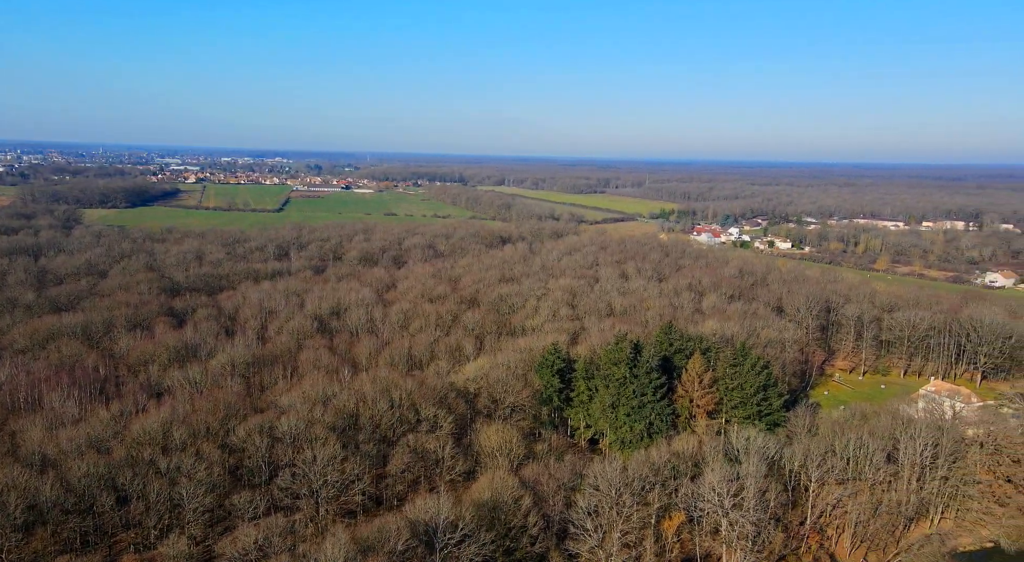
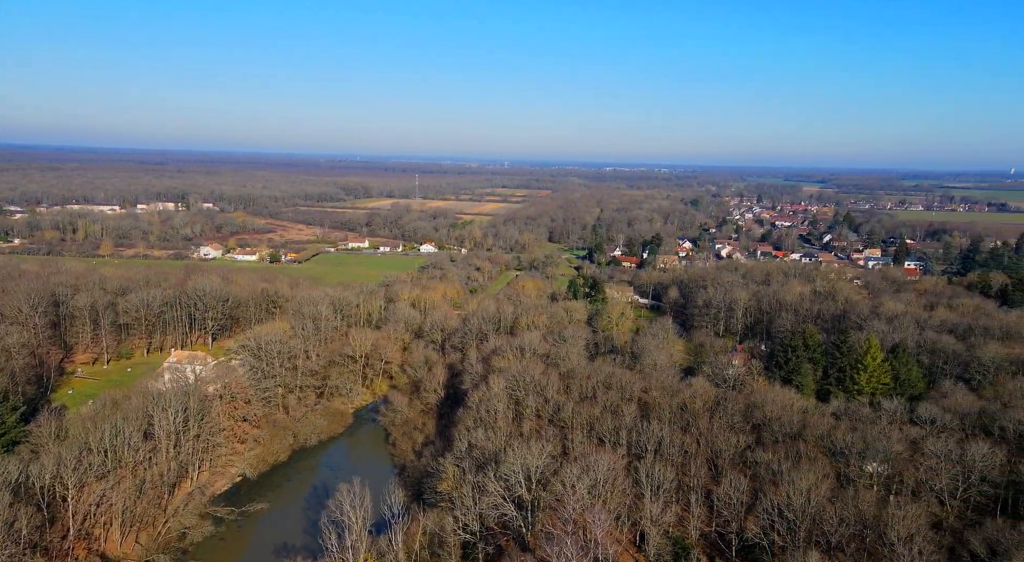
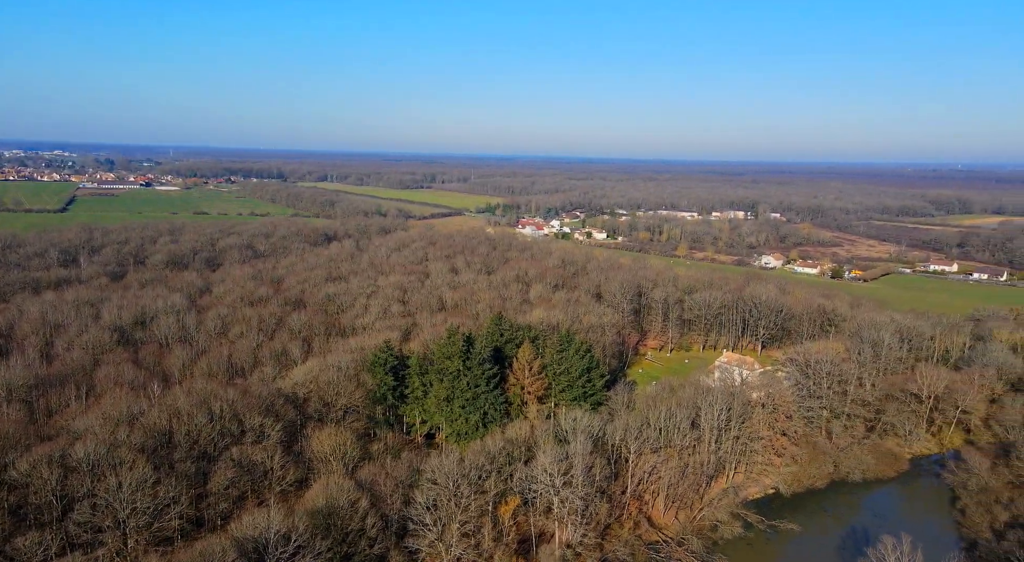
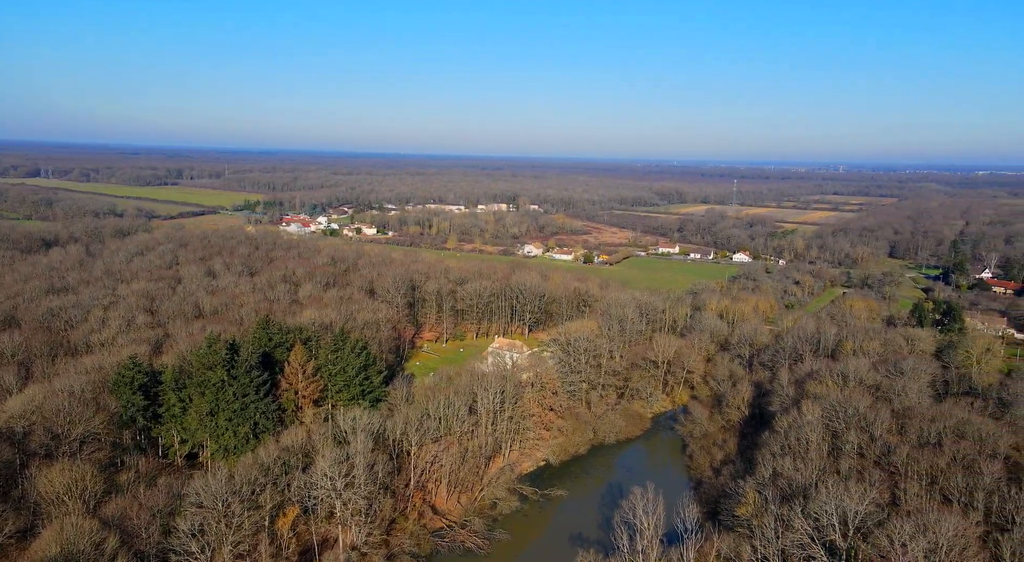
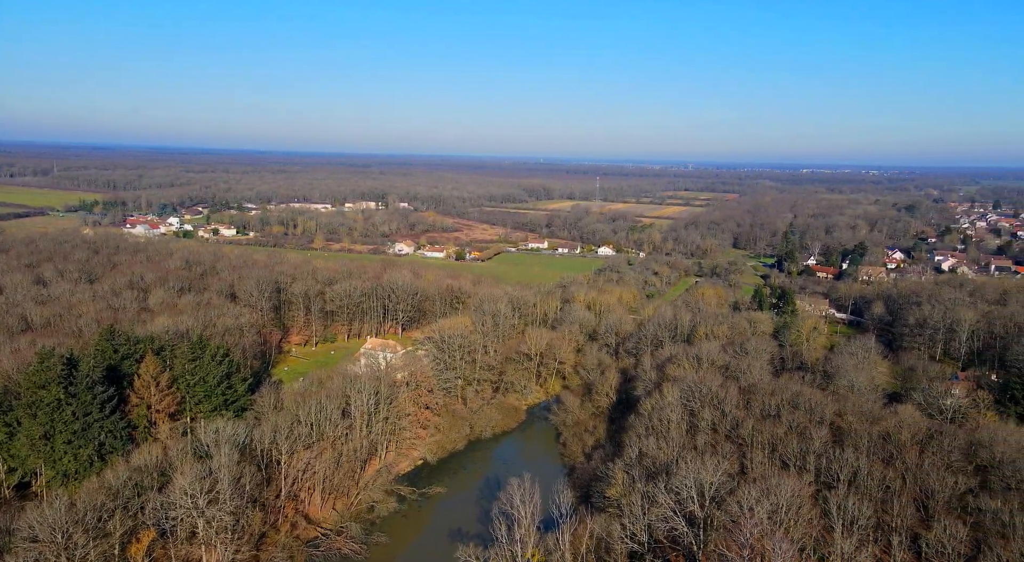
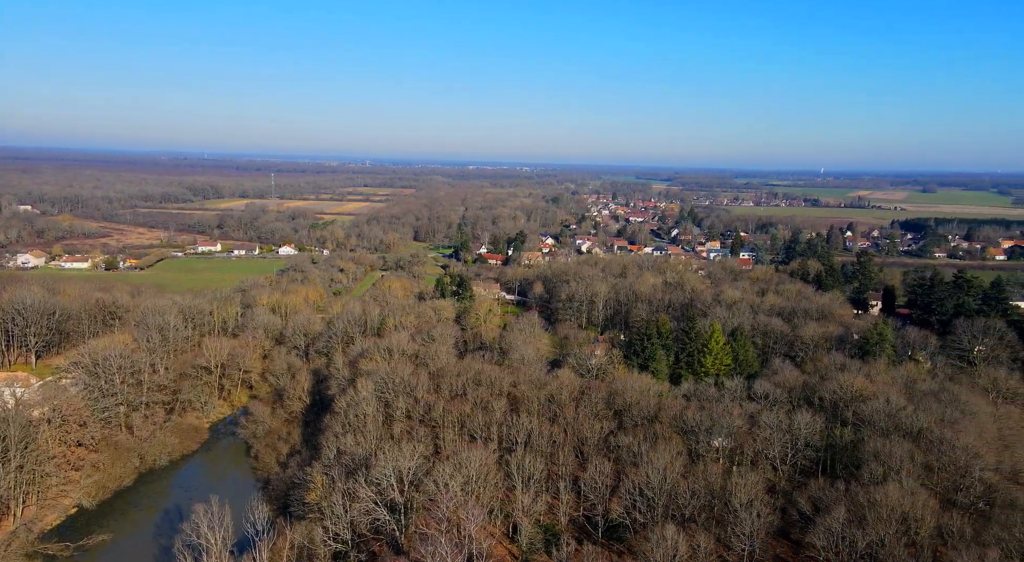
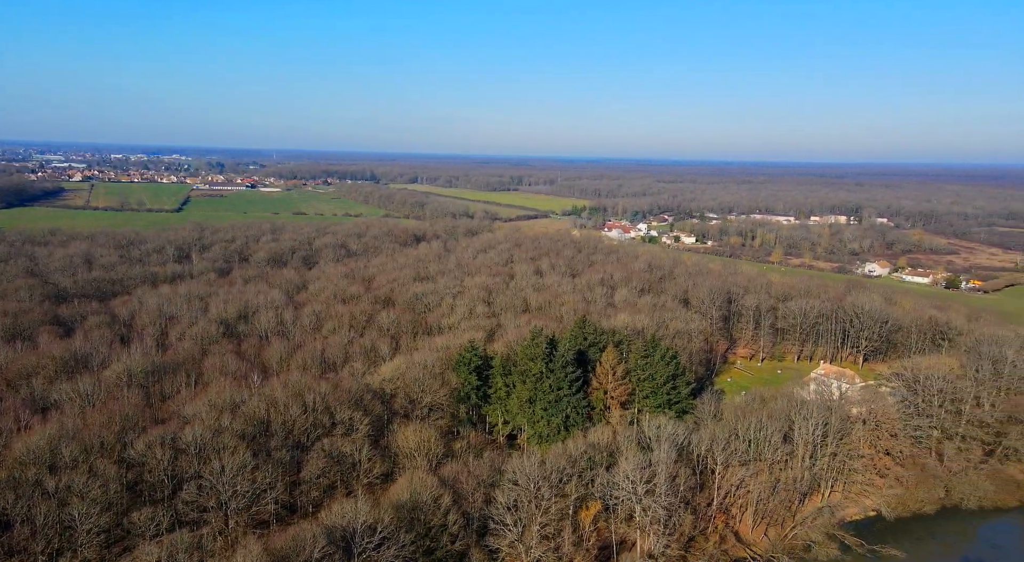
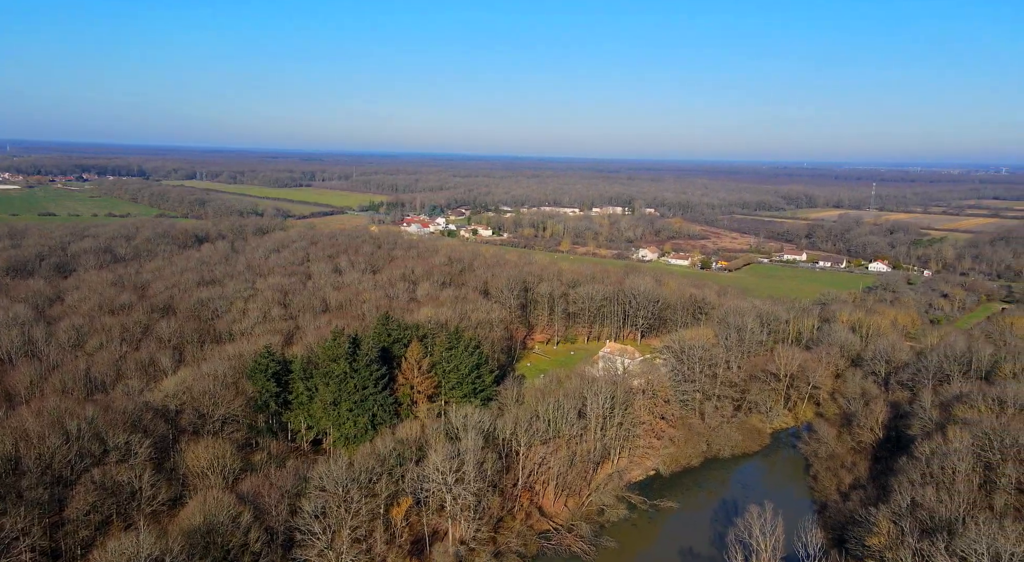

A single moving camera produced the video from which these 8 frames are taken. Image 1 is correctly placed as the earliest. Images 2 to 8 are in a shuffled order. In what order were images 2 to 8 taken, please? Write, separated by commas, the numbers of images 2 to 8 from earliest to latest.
7, 3, 8, 4, 5, 2, 6
